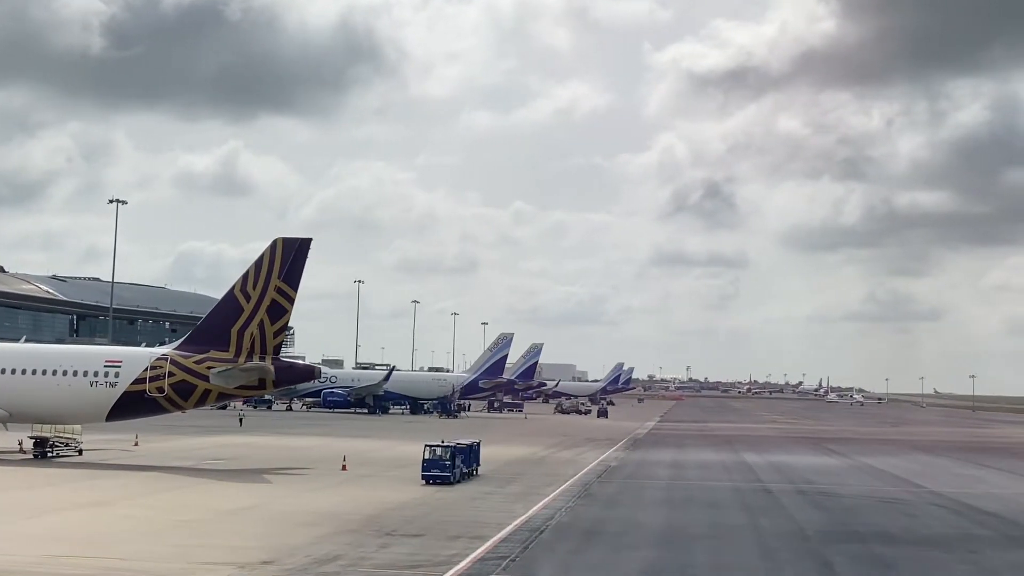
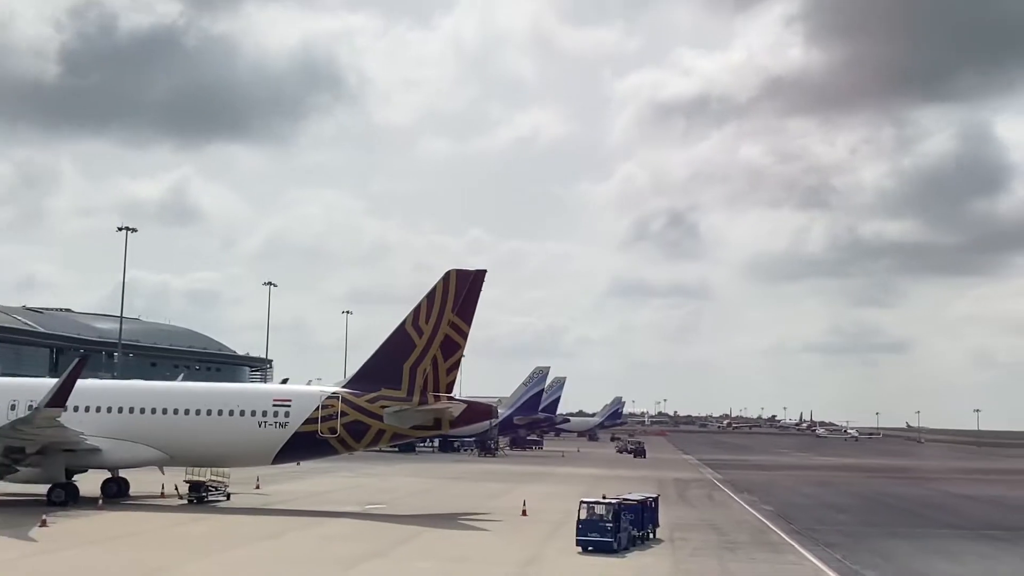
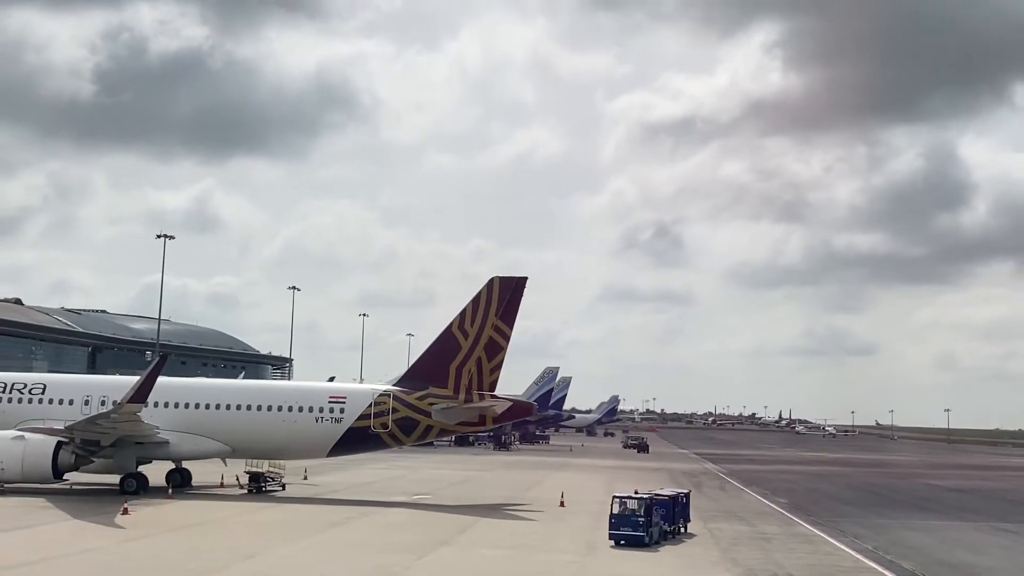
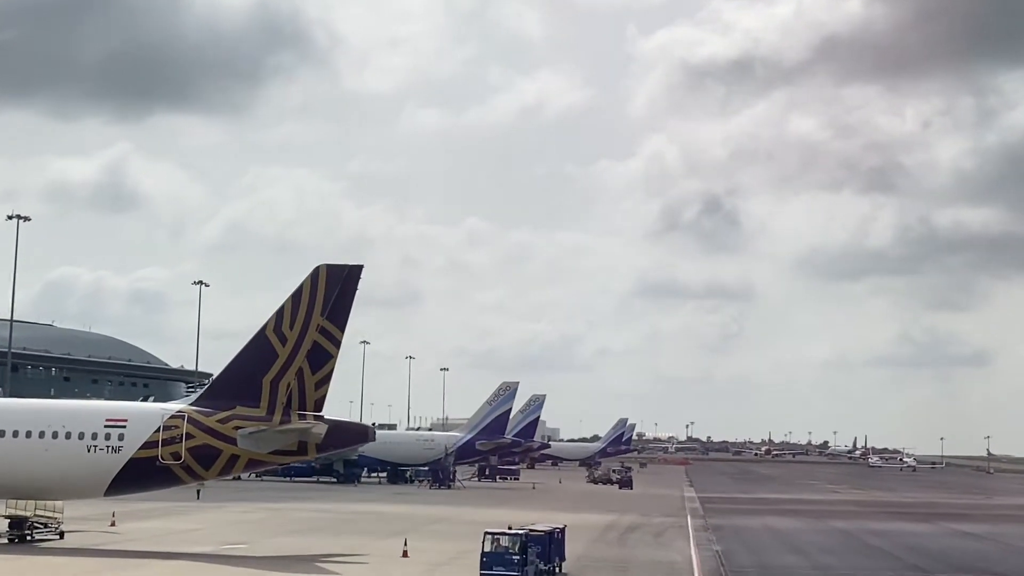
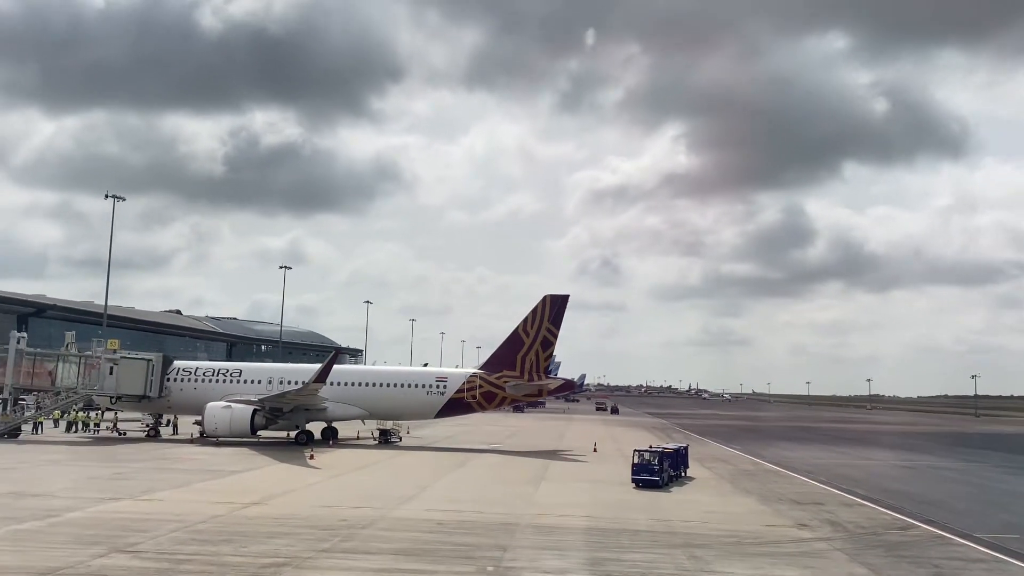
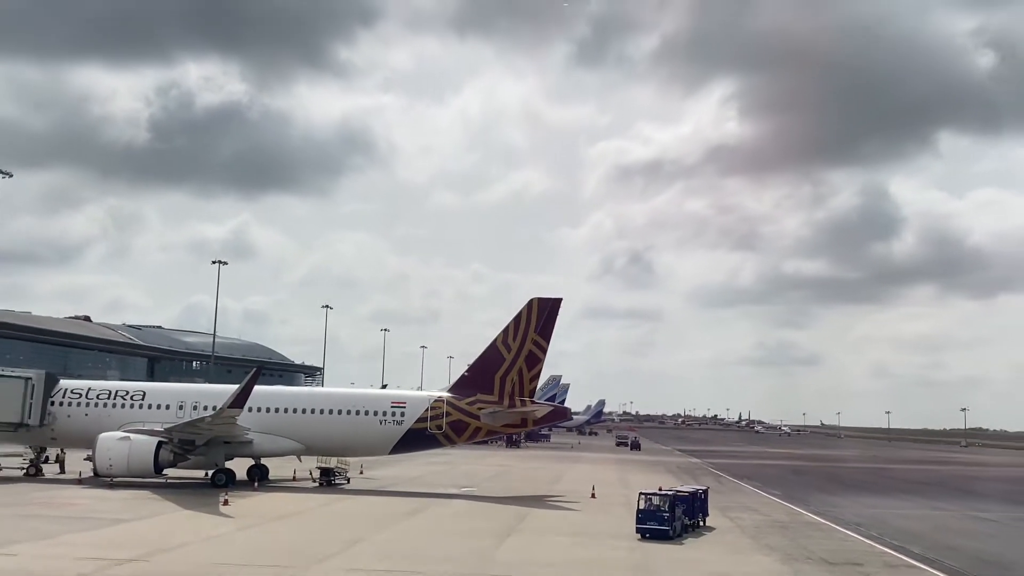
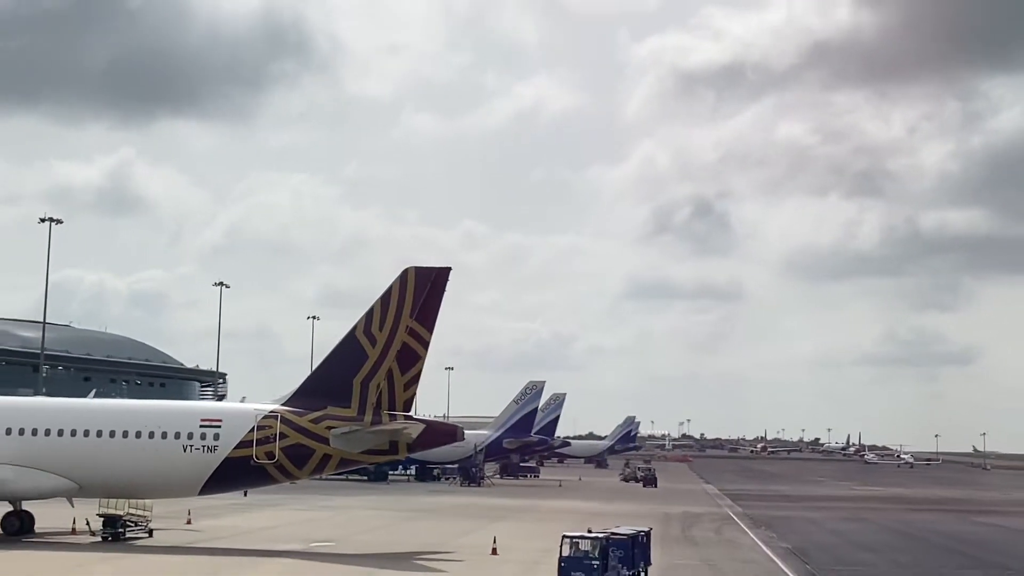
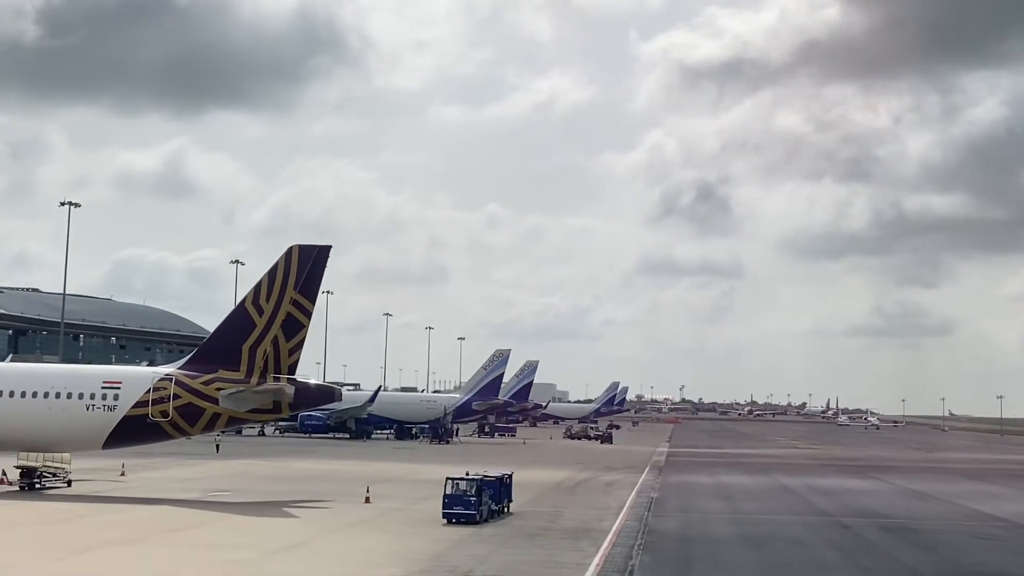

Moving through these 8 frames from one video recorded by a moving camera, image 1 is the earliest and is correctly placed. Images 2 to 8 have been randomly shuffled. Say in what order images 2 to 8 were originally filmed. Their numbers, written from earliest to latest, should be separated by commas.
8, 4, 7, 2, 3, 6, 5
